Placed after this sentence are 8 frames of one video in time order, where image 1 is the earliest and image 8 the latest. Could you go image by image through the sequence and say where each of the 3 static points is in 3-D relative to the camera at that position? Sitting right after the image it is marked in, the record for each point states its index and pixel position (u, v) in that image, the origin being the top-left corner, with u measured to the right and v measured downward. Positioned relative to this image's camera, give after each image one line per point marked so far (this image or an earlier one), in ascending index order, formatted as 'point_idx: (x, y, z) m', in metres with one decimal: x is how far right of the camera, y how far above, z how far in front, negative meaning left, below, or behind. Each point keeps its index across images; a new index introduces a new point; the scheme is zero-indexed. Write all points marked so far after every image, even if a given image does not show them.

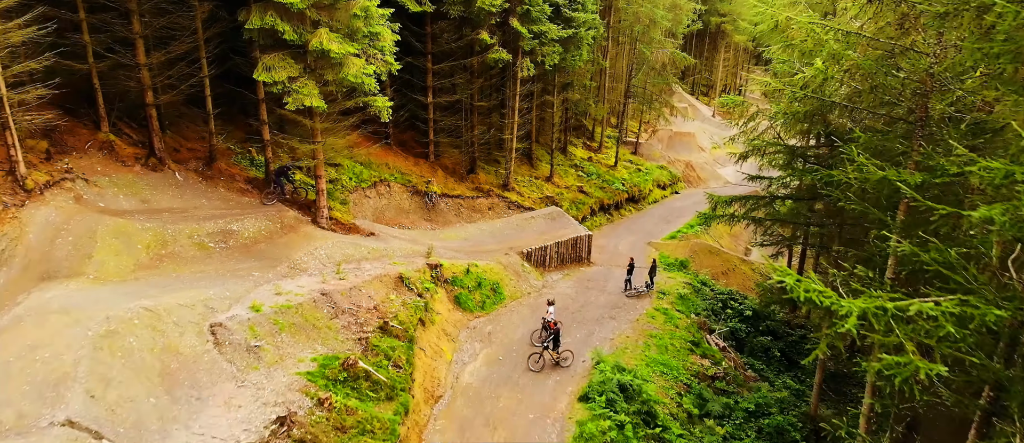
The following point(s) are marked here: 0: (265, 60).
0: (-7.2, +4.7, +18.2) m
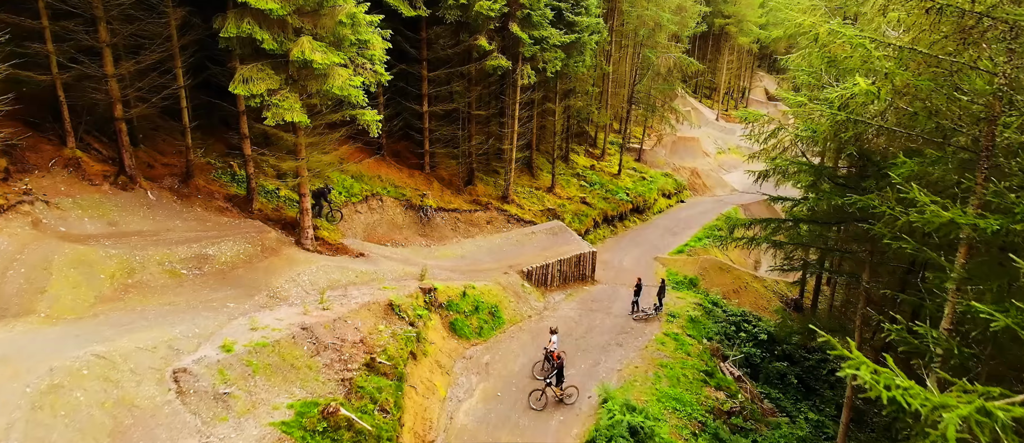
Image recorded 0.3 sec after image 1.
0: (-7.2, +4.0, +16.7) m
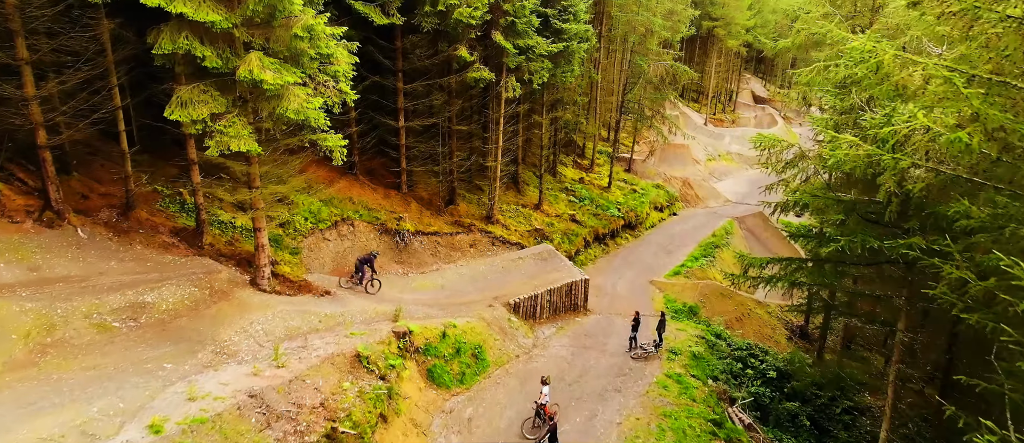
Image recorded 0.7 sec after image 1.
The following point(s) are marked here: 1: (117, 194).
0: (-7.6, +2.9, +14.4) m
1: (-11.7, +0.8, +18.6) m
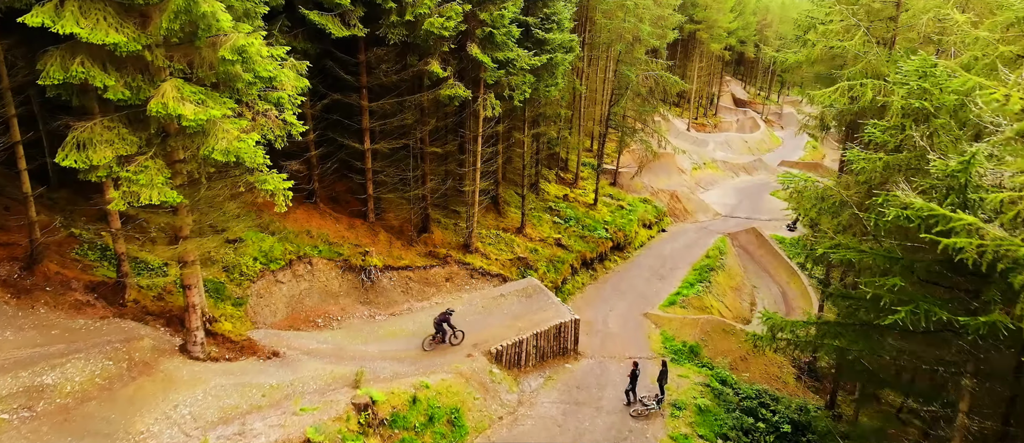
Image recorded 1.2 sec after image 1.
0: (-8.0, +1.7, +11.5) m
1: (-12.2, -0.5, +15.6) m
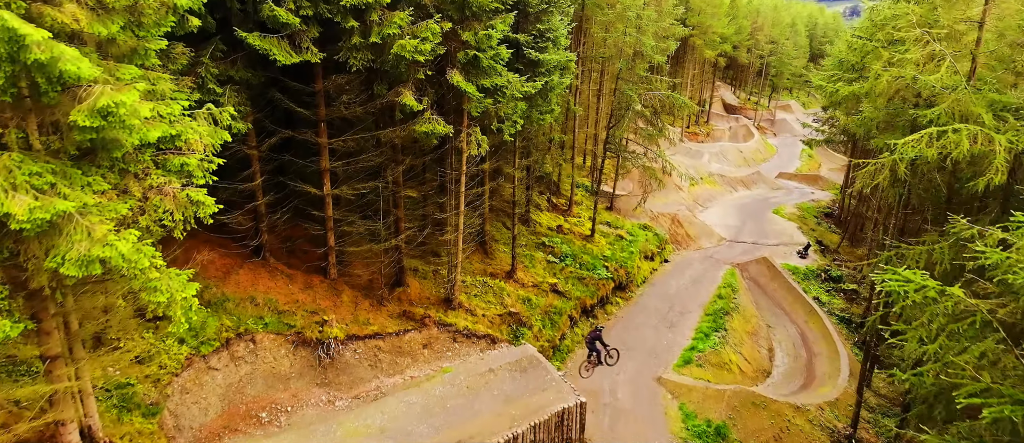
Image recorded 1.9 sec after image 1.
0: (-8.1, -0.2, +7.6) m
1: (-12.3, -2.4, +11.5) m
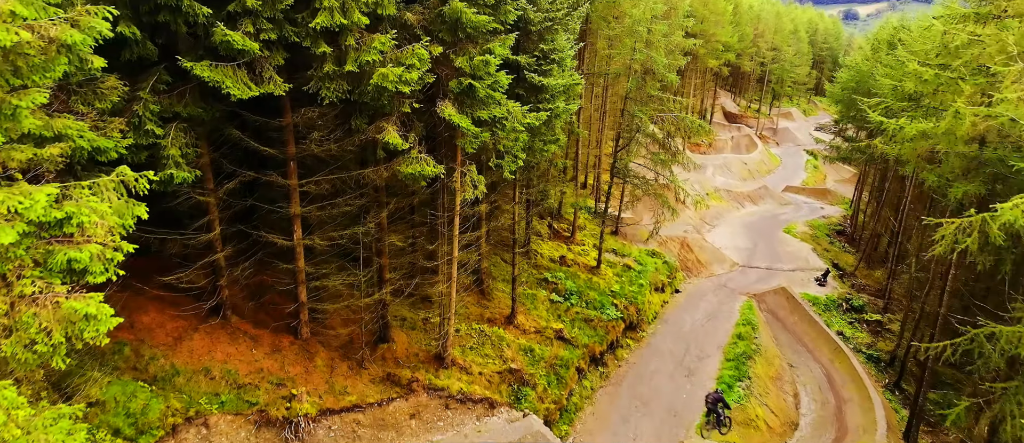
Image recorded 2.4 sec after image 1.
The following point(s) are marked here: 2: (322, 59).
0: (-7.9, -1.6, +4.9) m
1: (-12.2, -3.9, +8.7) m
2: (-4.4, +3.8, +14.6) m
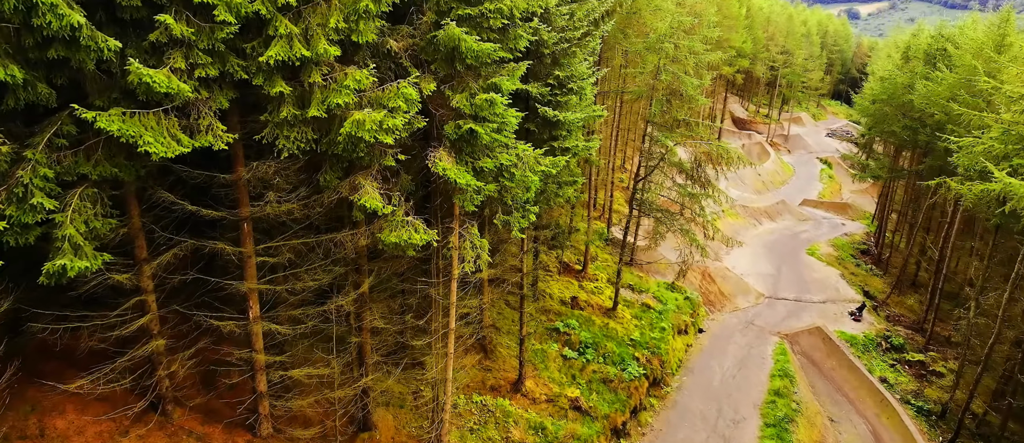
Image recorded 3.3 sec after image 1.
0: (-7.7, -3.2, +1.5) m
1: (-12.0, -5.5, +5.4) m
2: (-4.2, +2.2, +11.3) m
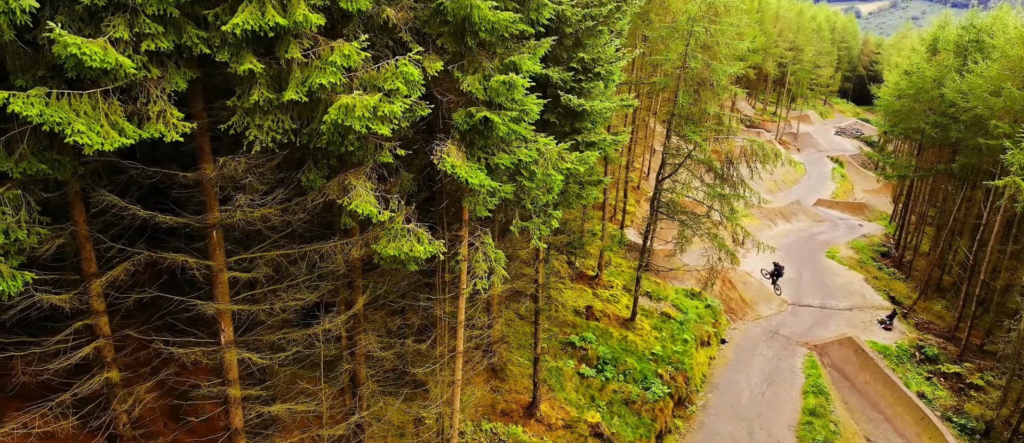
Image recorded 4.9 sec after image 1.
0: (-7.4, -3.3, -0.6) m
1: (-11.6, -5.6, +3.3) m
2: (-3.8, +2.0, +9.2) m
